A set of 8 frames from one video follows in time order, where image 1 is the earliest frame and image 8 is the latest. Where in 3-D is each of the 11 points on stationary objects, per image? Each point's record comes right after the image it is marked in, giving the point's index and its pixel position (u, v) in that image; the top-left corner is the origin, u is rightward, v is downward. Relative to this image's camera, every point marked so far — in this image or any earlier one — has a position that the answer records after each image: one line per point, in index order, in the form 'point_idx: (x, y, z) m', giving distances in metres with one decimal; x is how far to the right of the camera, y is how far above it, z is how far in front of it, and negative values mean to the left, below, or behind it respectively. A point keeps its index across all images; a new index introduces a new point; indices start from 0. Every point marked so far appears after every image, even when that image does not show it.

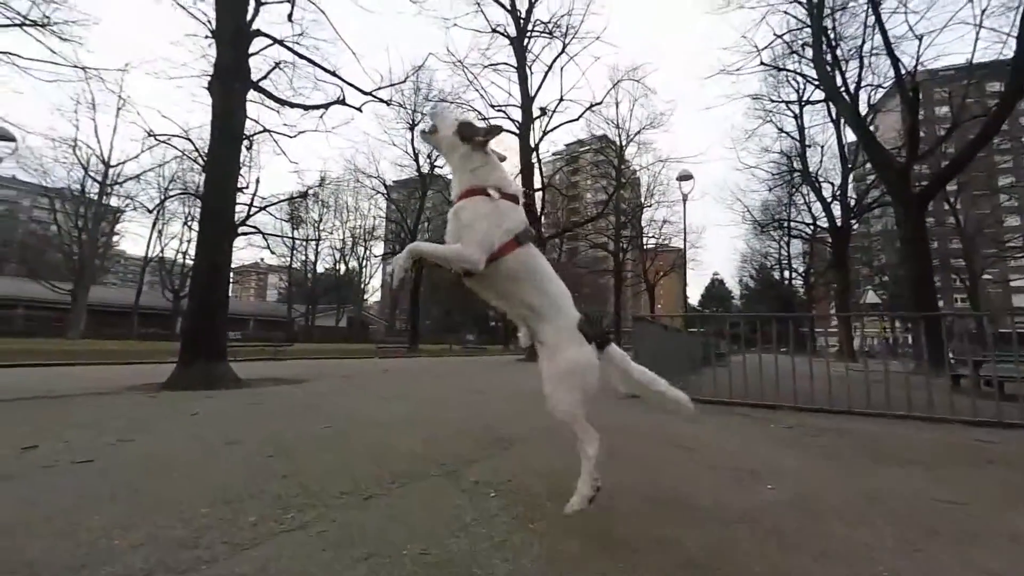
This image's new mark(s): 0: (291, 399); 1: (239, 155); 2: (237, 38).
0: (-5.2, -2.6, +10.1) m
1: (-8.6, +4.2, +13.4) m
2: (-8.7, +7.8, +13.5) m
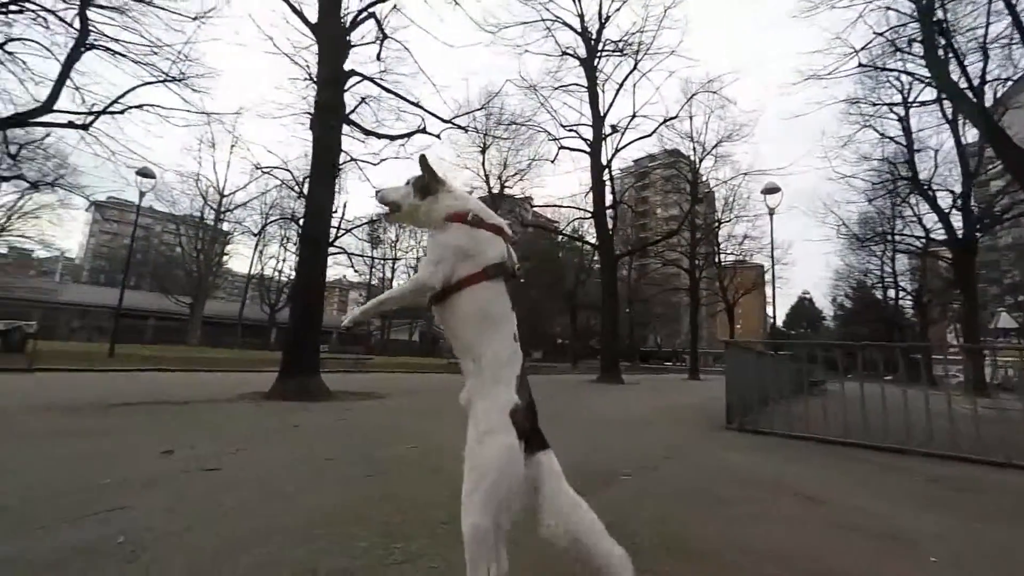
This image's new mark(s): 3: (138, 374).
0: (-3.4, -3.1, +10.6) m
1: (-6.1, +3.6, +14.7) m
2: (-6.2, +7.2, +14.9) m
3: (-17.3, -4.0, +20.0) m
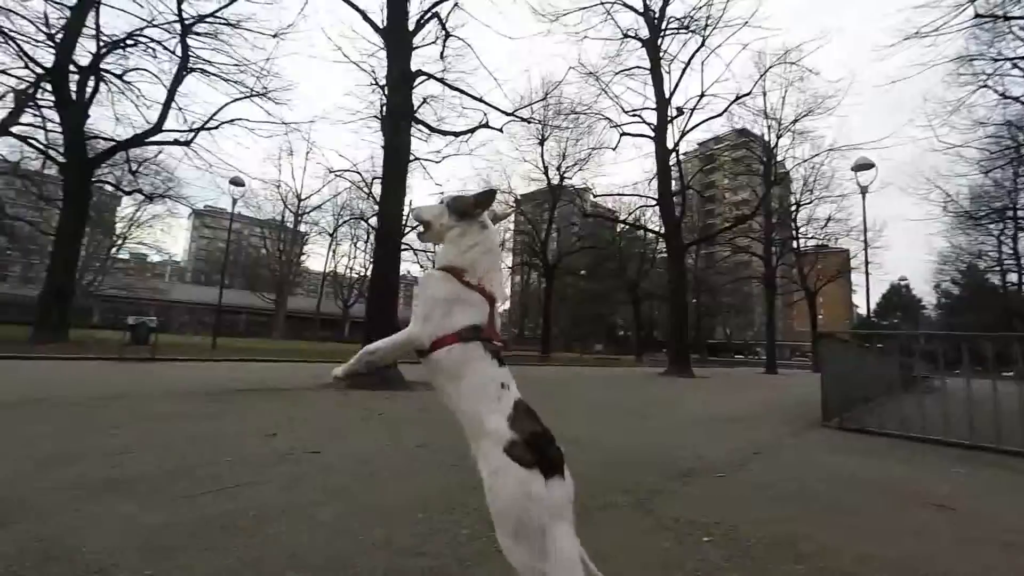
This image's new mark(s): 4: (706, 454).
0: (-1.6, -3.0, +11.0) m
1: (-3.8, +3.7, +15.3) m
2: (-3.9, +7.4, +15.5) m
3: (-14.1, -3.9, +22.2) m
4: (+3.4, -2.9, +7.5) m
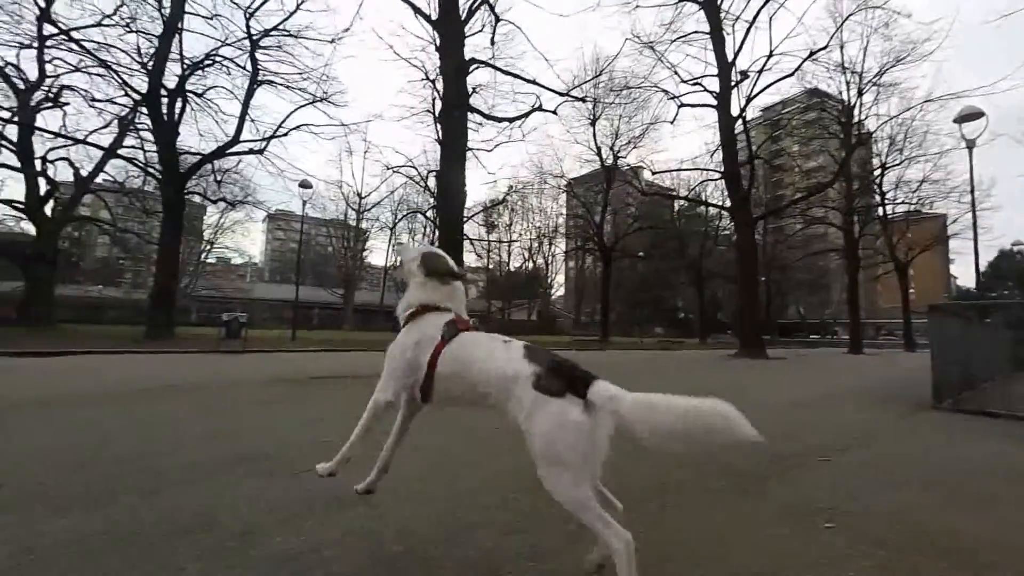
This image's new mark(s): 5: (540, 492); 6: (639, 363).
0: (+0.3, -2.6, +11.1) m
1: (-1.8, +4.1, +15.5) m
2: (-2.0, +7.8, +15.6) m
3: (-10.7, -3.7, +23.9) m
4: (+4.7, -2.4, +7.1) m
5: (+0.3, -2.0, +4.8) m
6: (+5.6, -3.4, +19.4) m
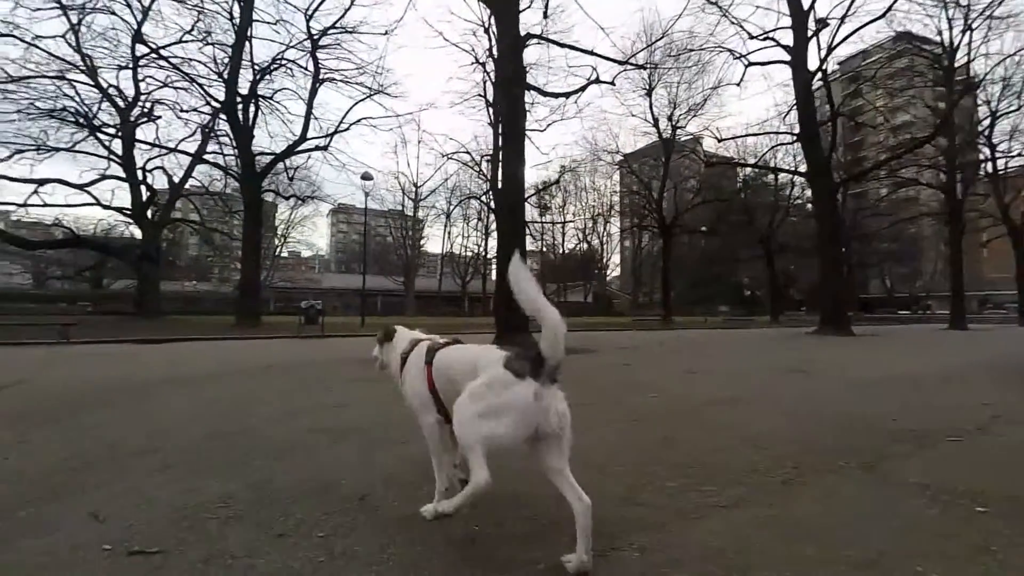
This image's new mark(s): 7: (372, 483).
0: (+2.1, -2.0, +11.0) m
1: (+0.4, +4.8, +15.4) m
2: (0.0, +8.5, +15.3) m
3: (-7.2, -2.9, +25.1) m
4: (+6.0, -1.9, +6.4) m
5: (+1.3, -1.7, +4.7) m
6: (+8.5, -2.3, +18.5) m
7: (-1.3, -1.7, +3.8) m
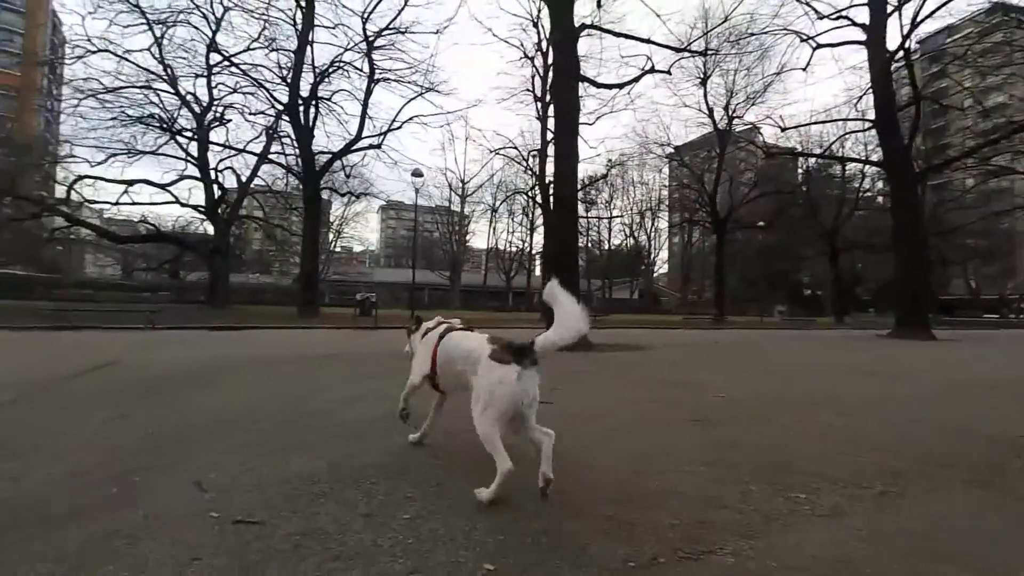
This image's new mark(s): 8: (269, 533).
0: (+3.4, -1.9, +10.7) m
1: (+2.3, +5.0, +15.2) m
2: (+2.0, +8.6, +15.1) m
3: (-4.3, -2.5, +25.7) m
4: (+6.8, -1.9, +5.8) m
5: (+2.0, -1.7, +4.5) m
6: (+10.5, -2.2, +17.5) m
7: (-0.7, -1.6, +3.9) m
8: (-1.5, -1.5, +2.7) m
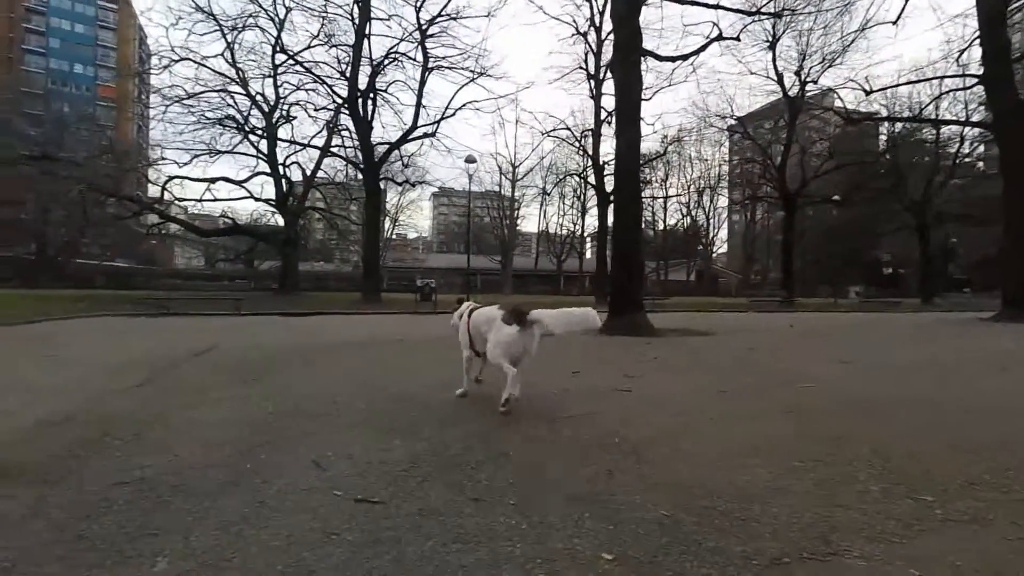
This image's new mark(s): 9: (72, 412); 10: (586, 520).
0: (+5.0, -1.5, +10.3) m
1: (+4.3, +5.5, +14.6) m
2: (+3.9, +9.2, +14.4) m
3: (-0.9, -1.7, +26.1) m
4: (+7.8, -1.7, +5.0) m
5: (+2.8, -1.5, +4.3) m
6: (+12.9, -1.5, +16.2) m
7: (+0.2, -1.5, +4.0) m
8: (-0.8, -1.5, +2.9) m
9: (-5.3, -1.5, +5.2) m
10: (+0.5, -1.5, +2.8) m
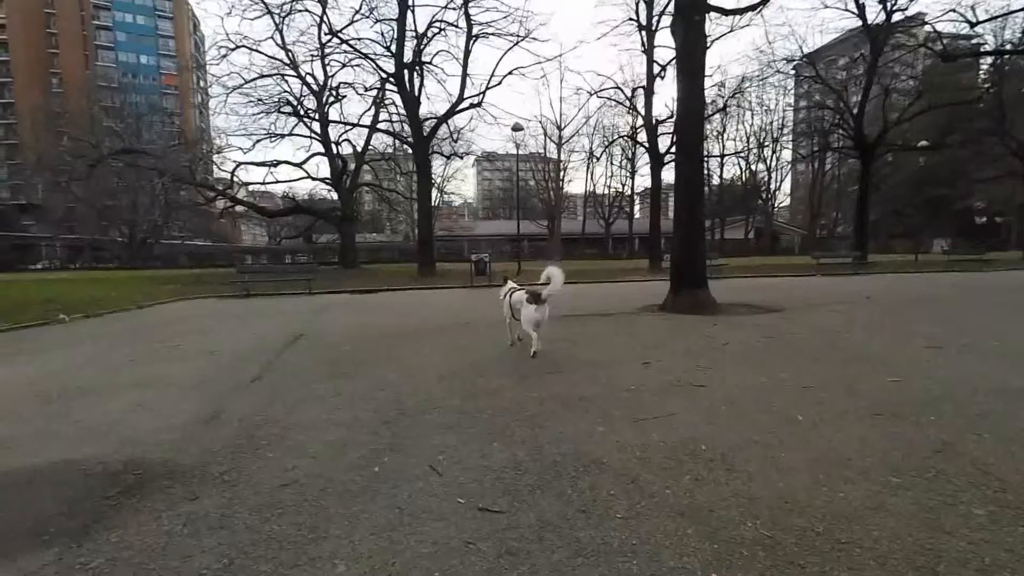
0: (+6.6, -1.1, +10.0) m
1: (+6.1, +6.3, +13.8) m
2: (+5.6, +9.9, +13.4) m
3: (+2.4, -0.1, +26.3) m
4: (+8.8, -1.6, +4.4) m
5: (+3.8, -1.6, +4.3) m
6: (+15.1, -0.4, +15.0) m
7: (+1.1, -1.7, +4.3) m
8: (0.0, -1.8, +3.3) m
9: (-4.2, -1.7, +6.1) m
10: (+1.3, -1.8, +3.1) m
